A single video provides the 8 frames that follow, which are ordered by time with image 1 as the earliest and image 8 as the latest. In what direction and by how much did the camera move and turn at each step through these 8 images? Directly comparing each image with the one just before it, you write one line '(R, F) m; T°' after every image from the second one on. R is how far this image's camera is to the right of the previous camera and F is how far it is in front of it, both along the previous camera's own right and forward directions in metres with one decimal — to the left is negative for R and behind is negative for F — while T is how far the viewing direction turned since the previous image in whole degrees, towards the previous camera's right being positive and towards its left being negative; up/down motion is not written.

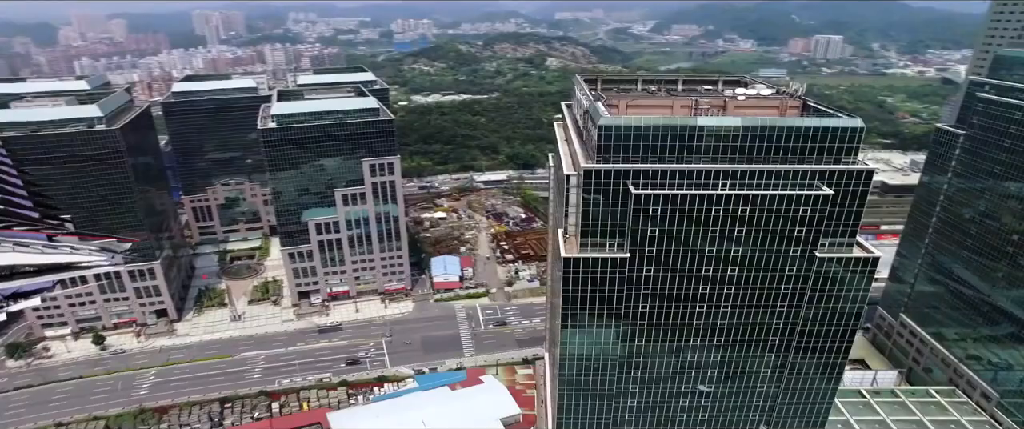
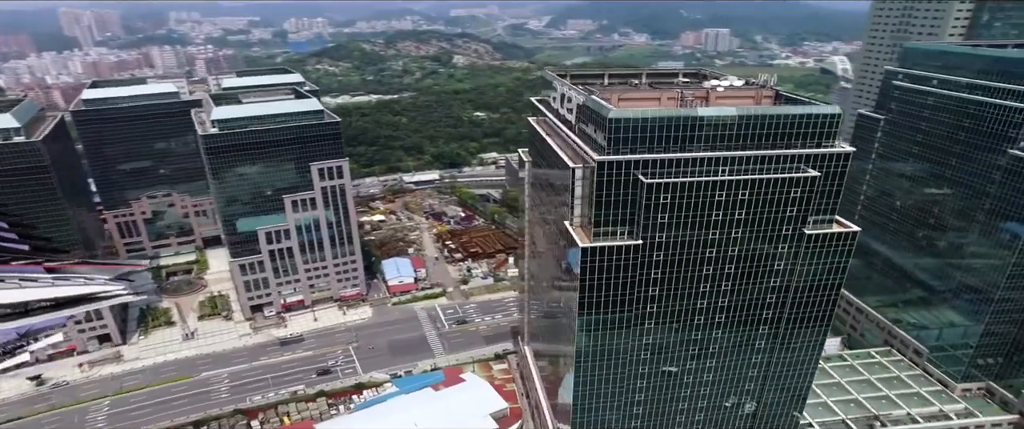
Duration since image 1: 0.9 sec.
(-8.5, -1.1) m; +9°
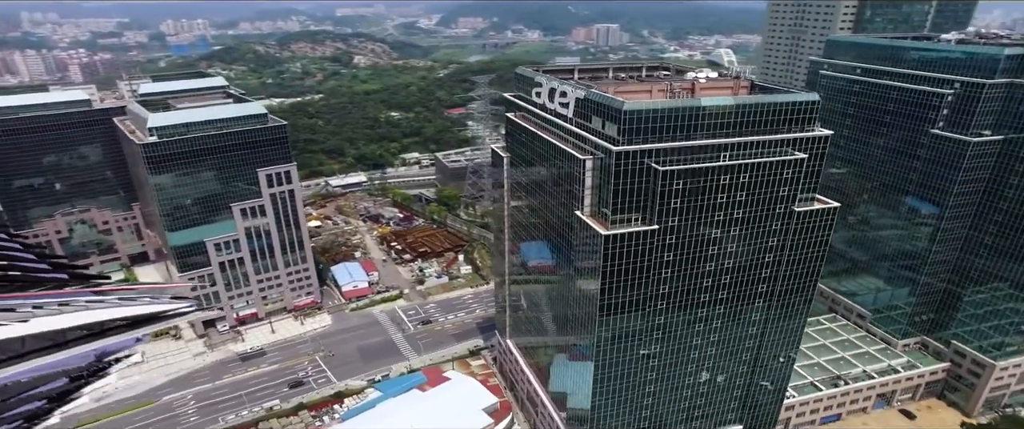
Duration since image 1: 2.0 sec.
(-9.7, -0.2) m; +9°
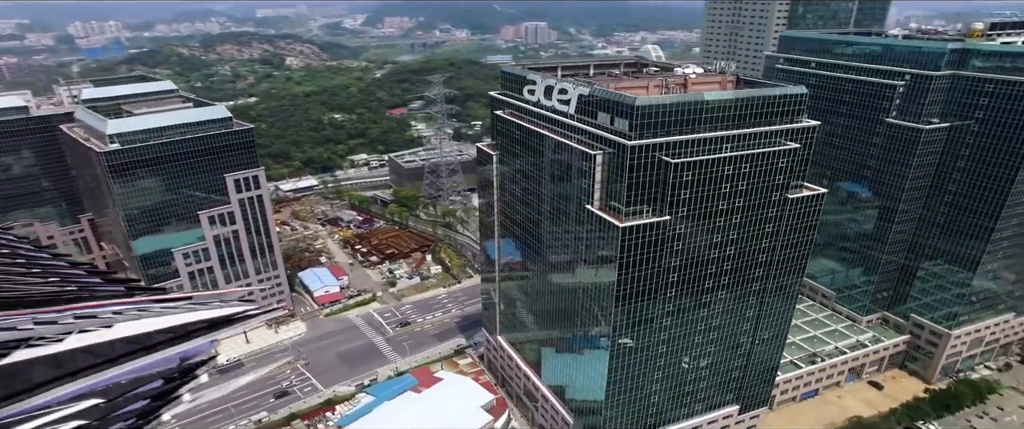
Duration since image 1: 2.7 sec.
(-6.9, -0.3) m; +6°
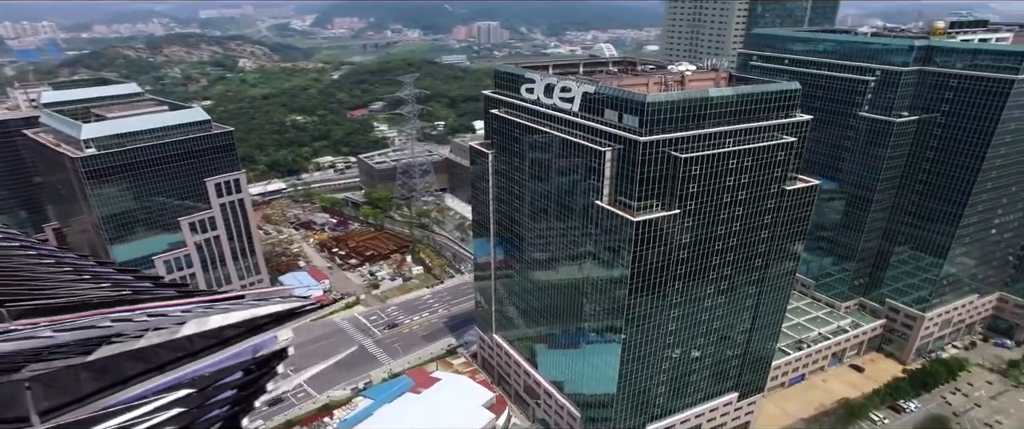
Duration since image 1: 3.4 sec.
(-5.0, -0.3) m; +4°
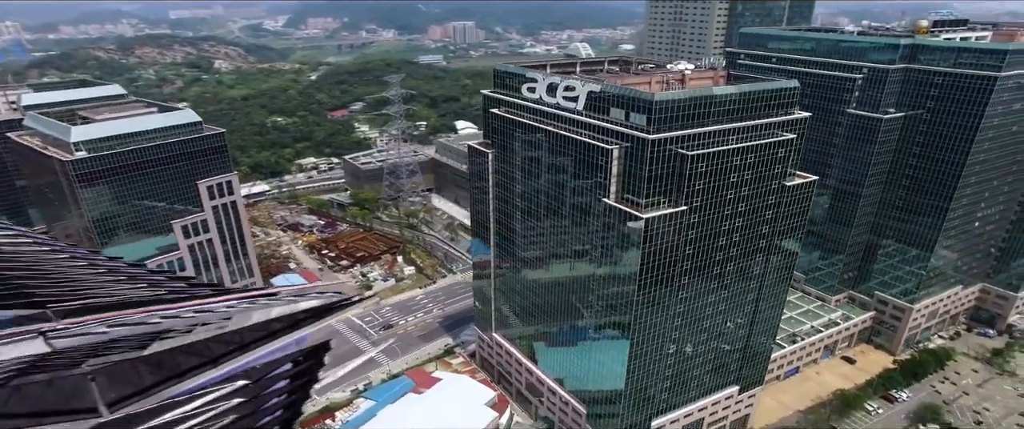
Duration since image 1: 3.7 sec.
(-2.8, -0.2) m; +2°
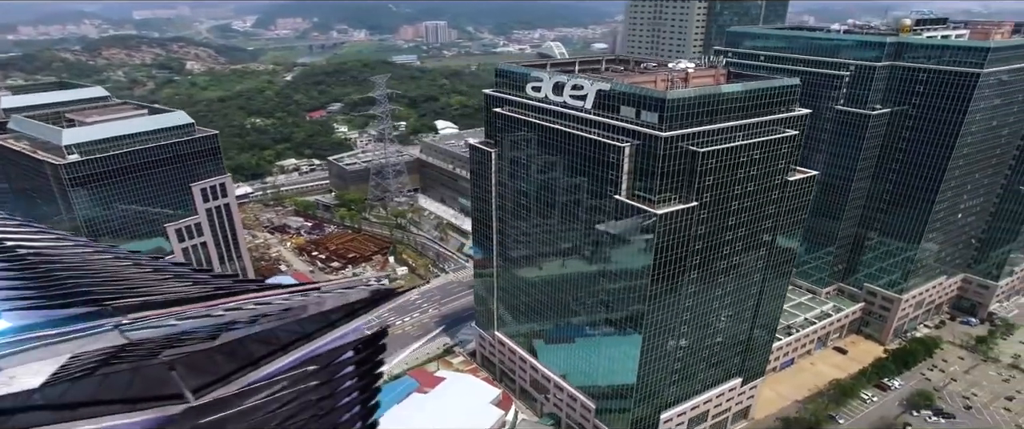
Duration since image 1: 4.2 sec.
(-3.6, -0.3) m; +2°
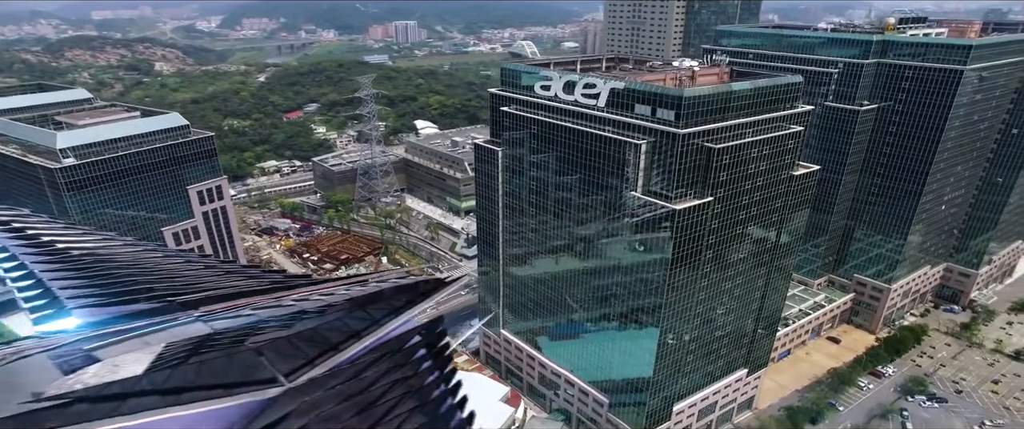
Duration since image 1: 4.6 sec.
(-4.3, -0.4) m; +3°
